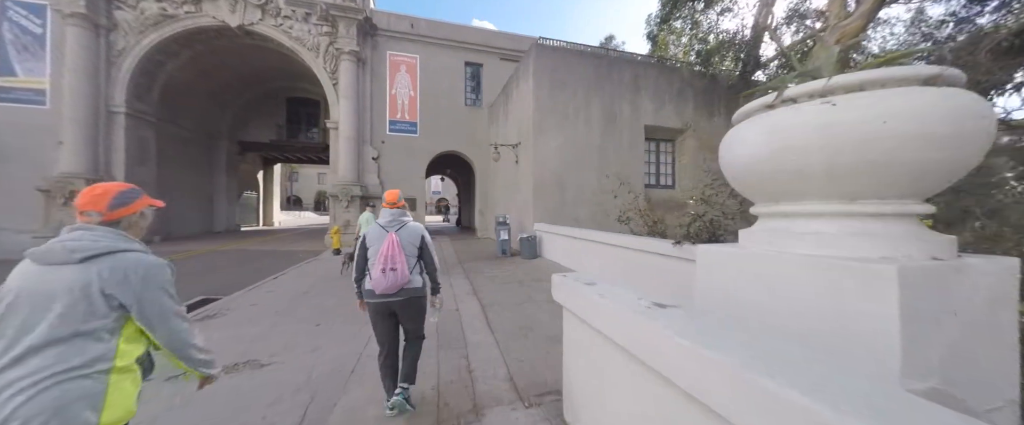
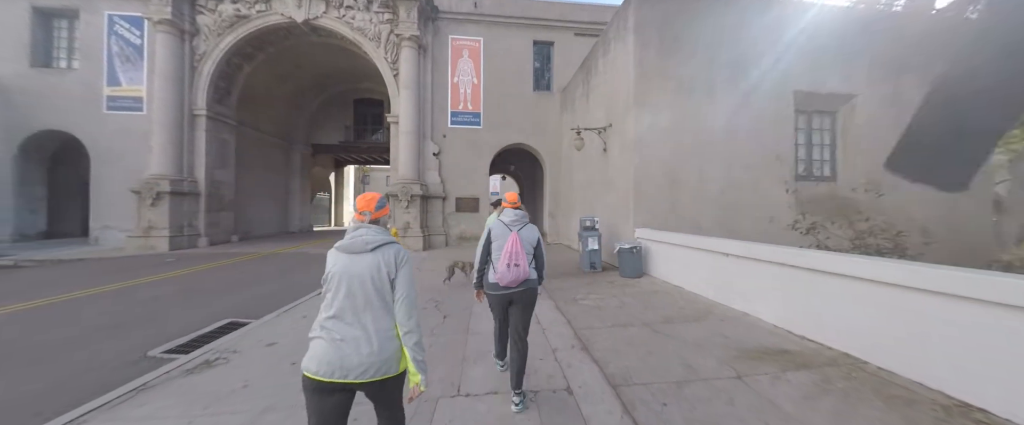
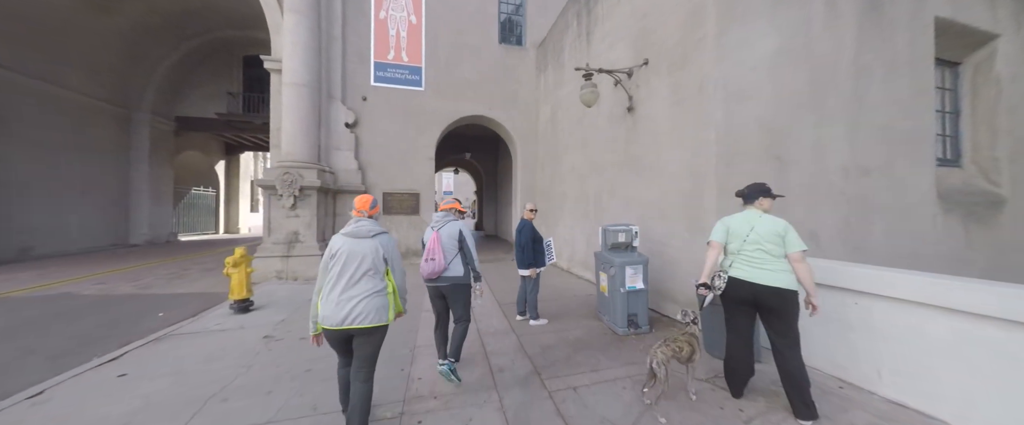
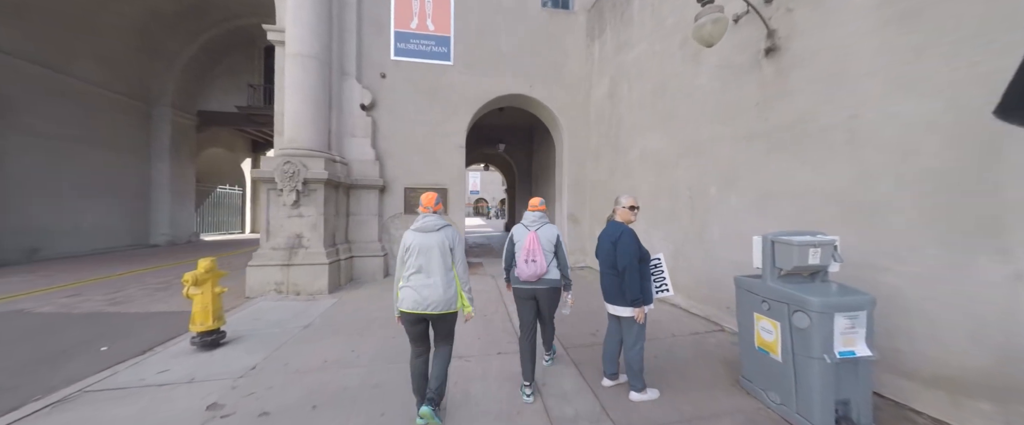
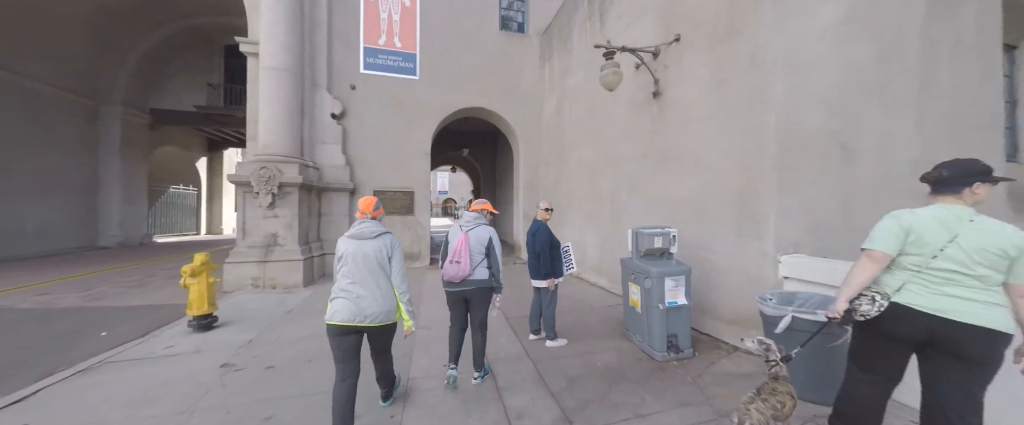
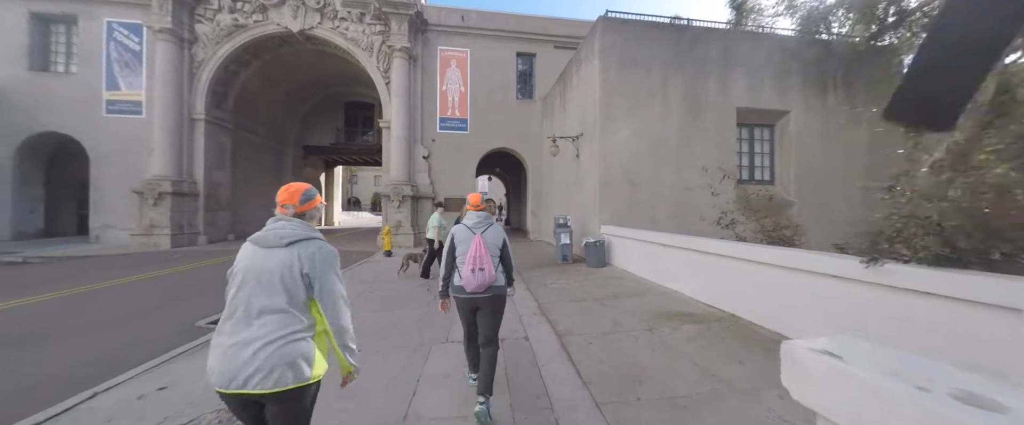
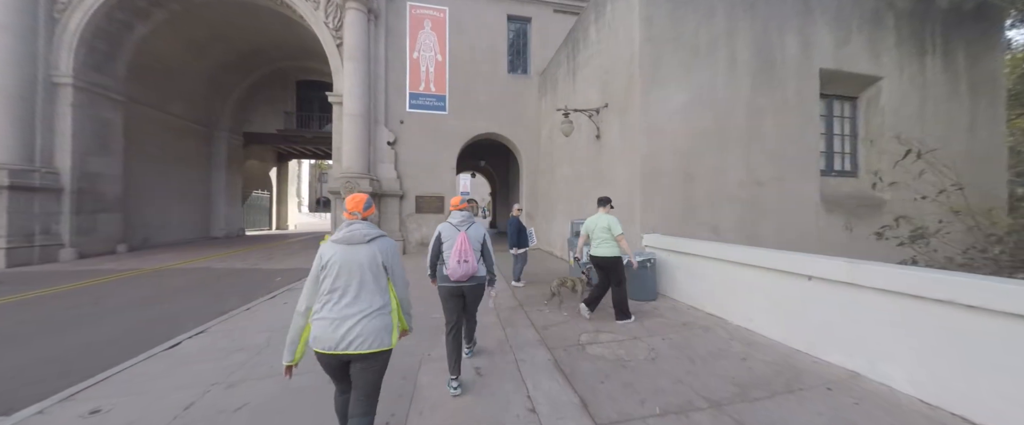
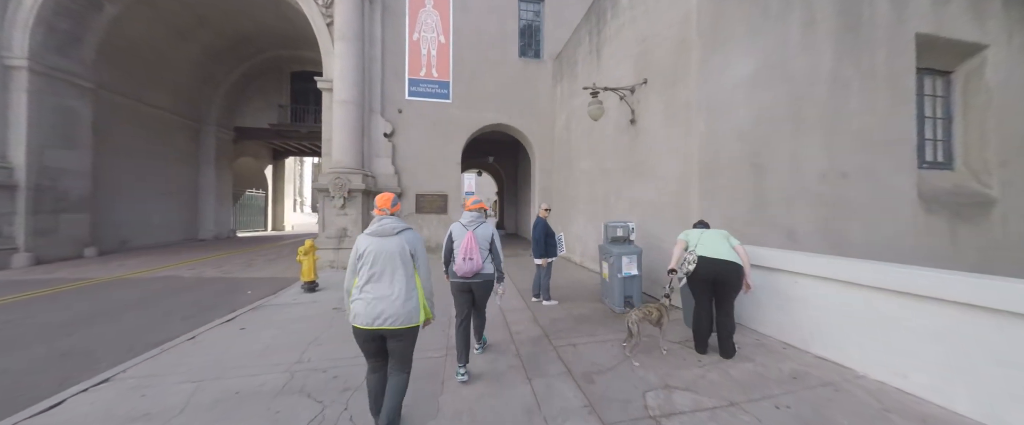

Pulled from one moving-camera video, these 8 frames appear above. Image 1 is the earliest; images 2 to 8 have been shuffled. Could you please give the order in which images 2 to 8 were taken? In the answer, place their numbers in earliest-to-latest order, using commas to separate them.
6, 2, 7, 8, 3, 5, 4
